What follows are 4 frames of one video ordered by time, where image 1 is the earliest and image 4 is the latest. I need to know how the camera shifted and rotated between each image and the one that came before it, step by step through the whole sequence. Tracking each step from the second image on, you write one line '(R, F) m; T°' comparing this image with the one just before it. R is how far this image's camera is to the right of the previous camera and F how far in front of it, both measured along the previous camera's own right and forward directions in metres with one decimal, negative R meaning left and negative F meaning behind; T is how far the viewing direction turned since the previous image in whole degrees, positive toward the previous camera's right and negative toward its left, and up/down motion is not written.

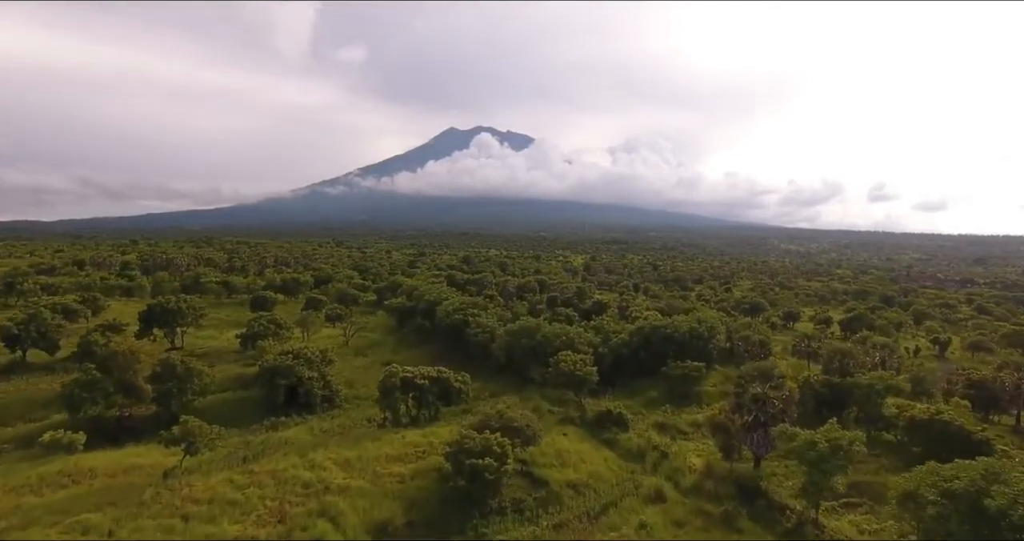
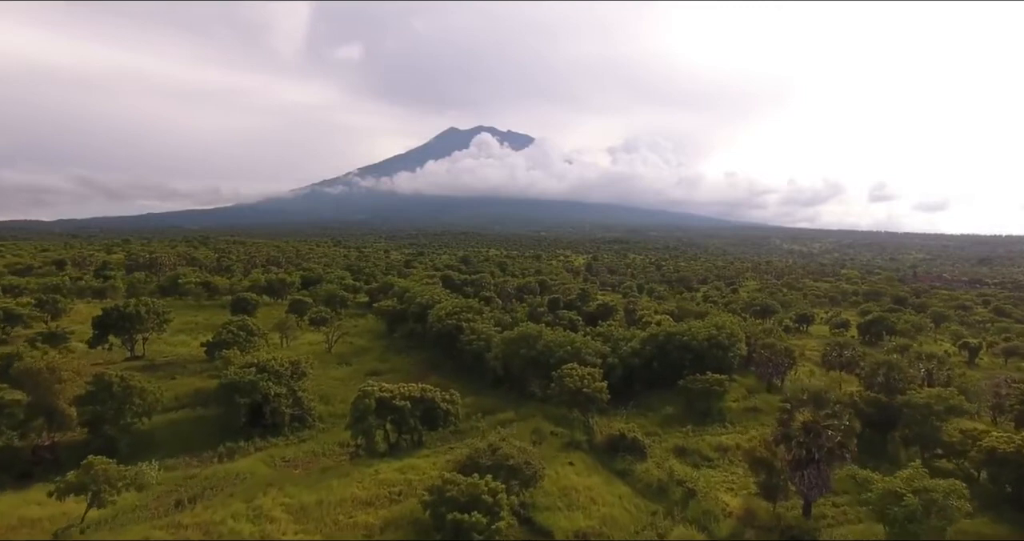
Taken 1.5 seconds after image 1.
(+0.2, +4.7) m; 0°
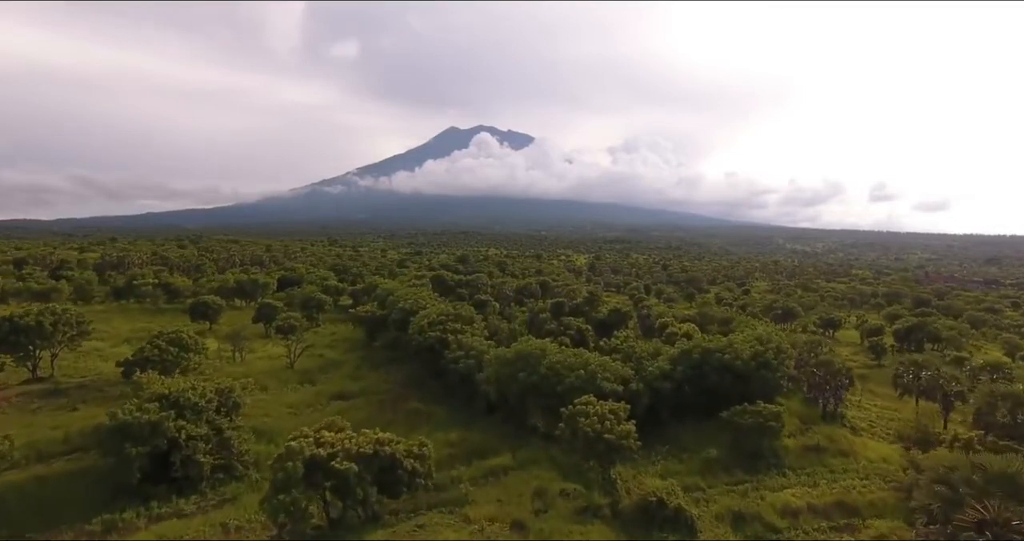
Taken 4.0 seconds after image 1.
(+0.2, +8.1) m; 0°
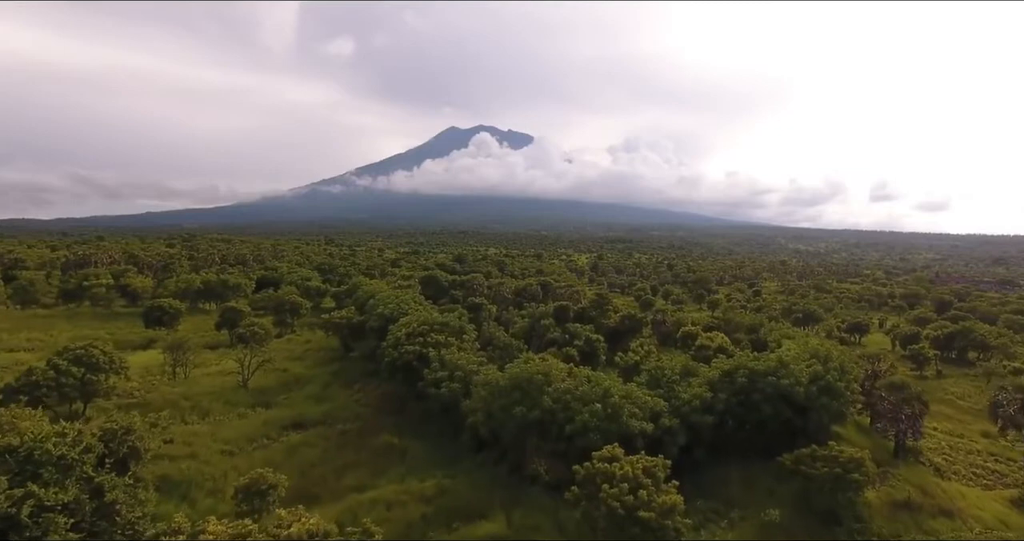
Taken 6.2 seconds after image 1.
(+0.2, +7.0) m; 0°
